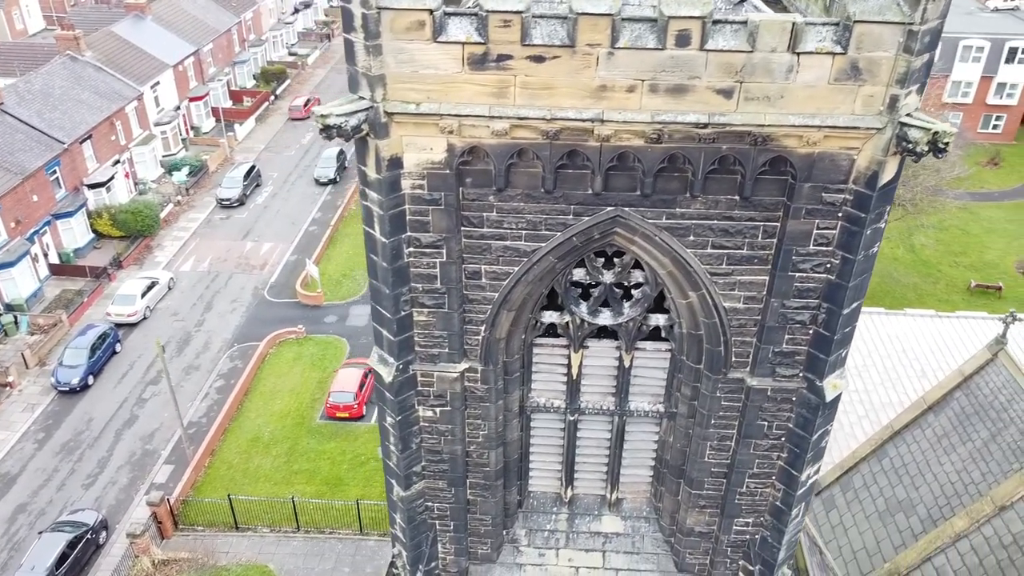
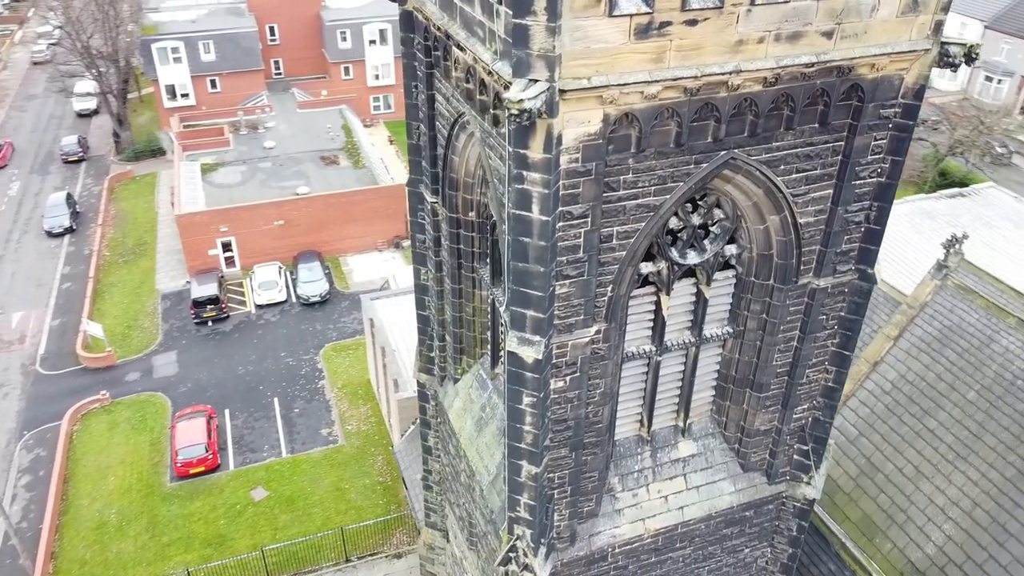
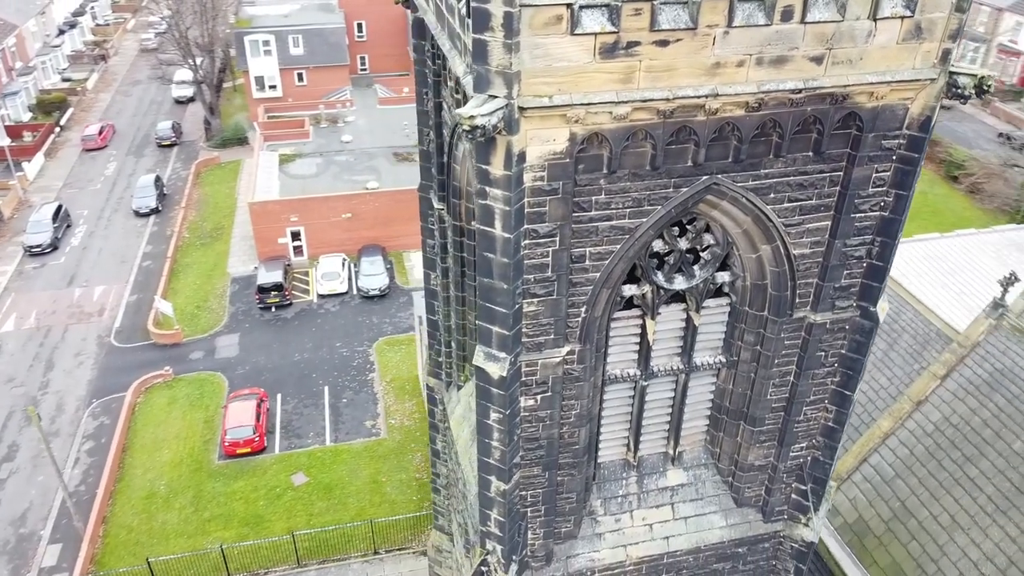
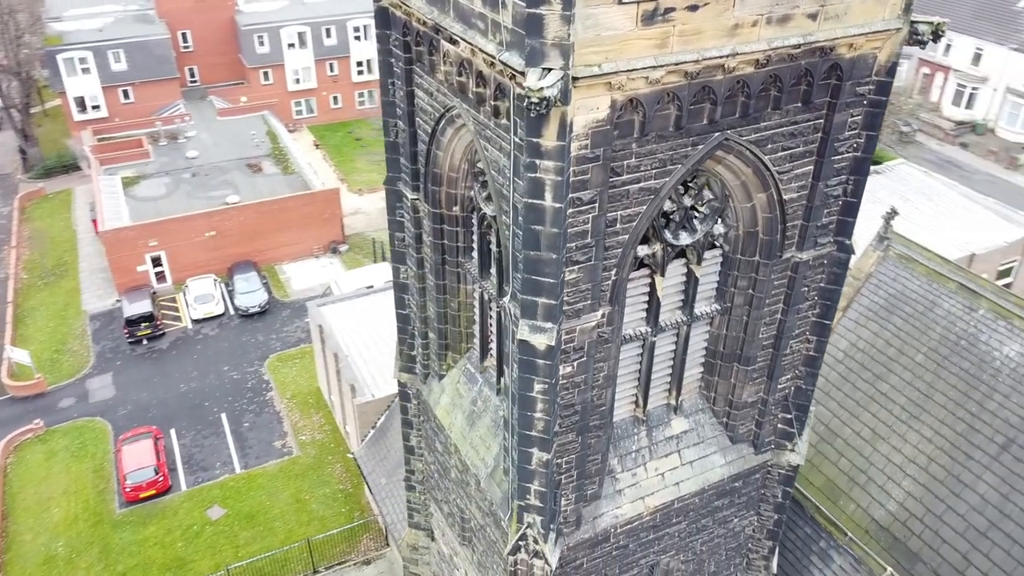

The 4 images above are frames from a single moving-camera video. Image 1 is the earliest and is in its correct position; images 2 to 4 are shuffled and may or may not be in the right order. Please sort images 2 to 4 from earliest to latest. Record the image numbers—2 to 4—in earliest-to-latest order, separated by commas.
3, 2, 4
